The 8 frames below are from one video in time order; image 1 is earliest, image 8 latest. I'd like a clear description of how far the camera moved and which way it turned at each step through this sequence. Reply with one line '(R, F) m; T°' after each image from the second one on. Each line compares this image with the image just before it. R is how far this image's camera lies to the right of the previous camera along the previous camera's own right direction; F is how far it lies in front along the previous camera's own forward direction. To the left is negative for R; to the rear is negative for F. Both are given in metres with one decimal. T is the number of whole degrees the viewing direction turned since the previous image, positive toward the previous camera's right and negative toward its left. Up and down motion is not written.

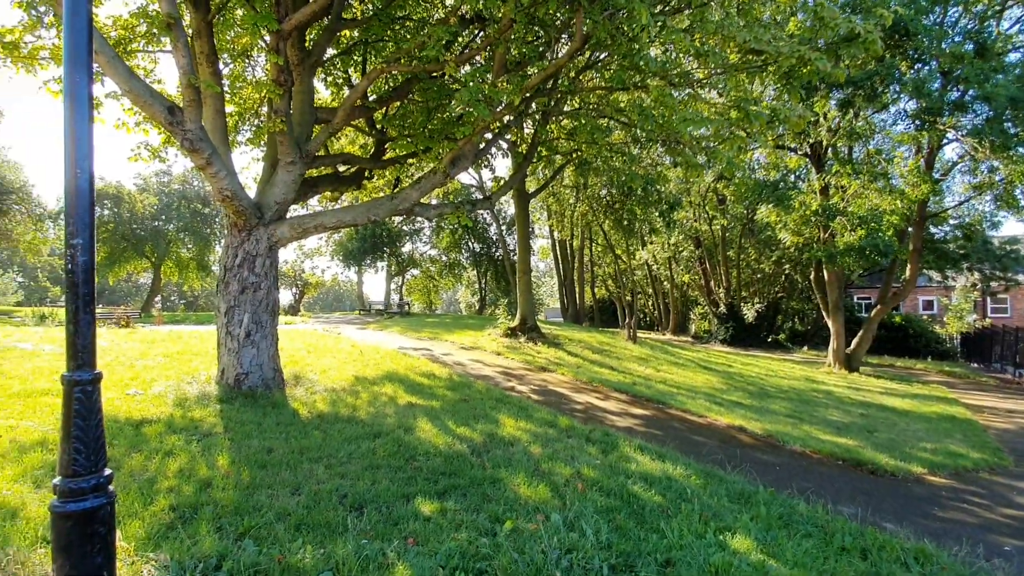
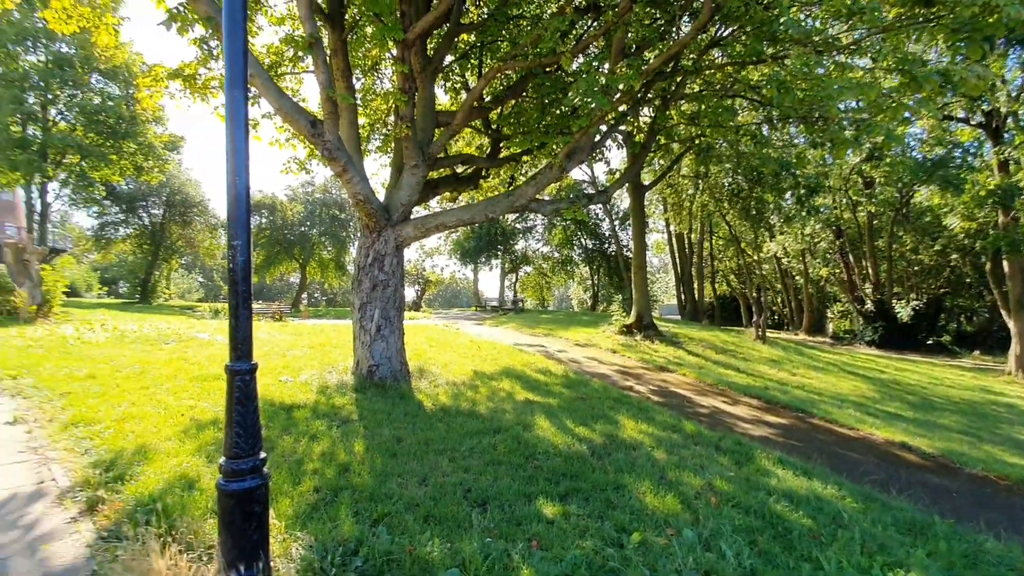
(-0.1, +0.1) m; -13°
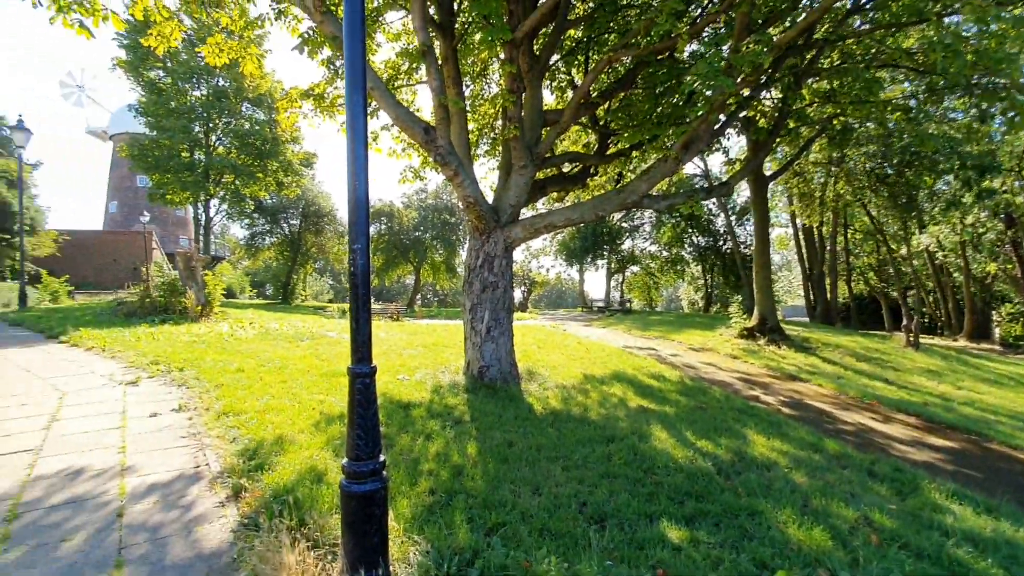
(-0.1, +0.2) m; -12°
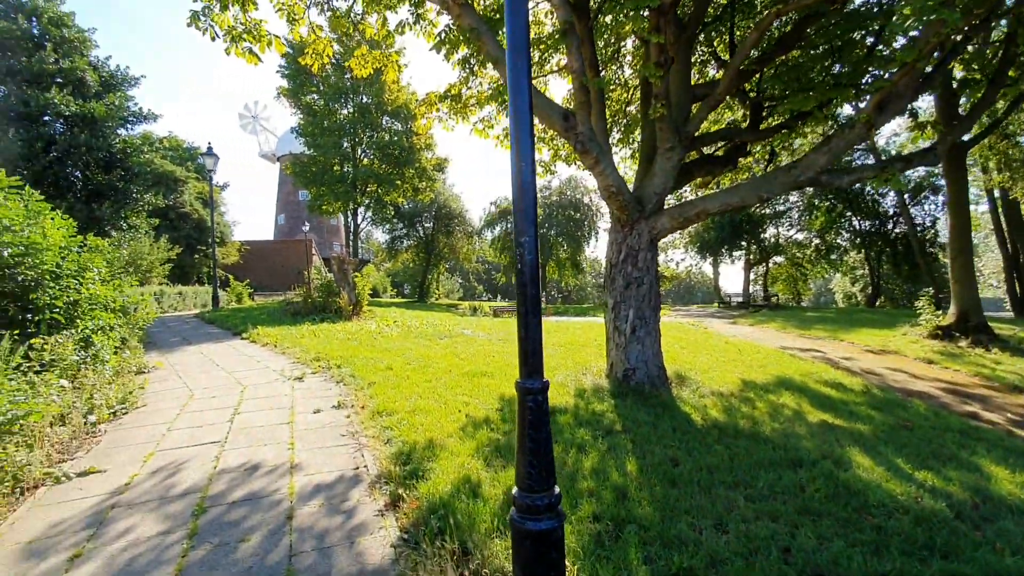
(-0.3, +0.3) m; -14°
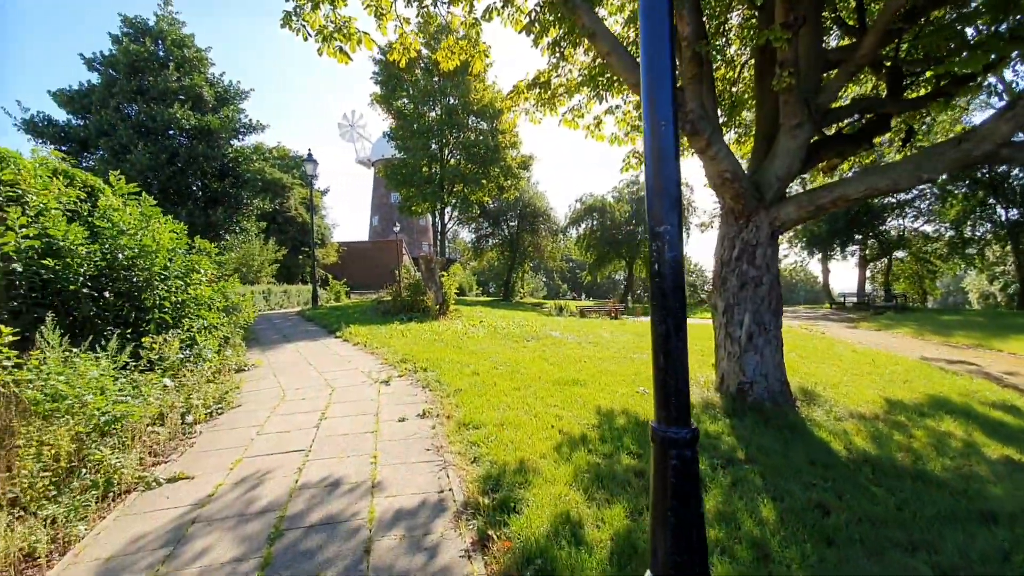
(-0.1, +0.5) m; -9°
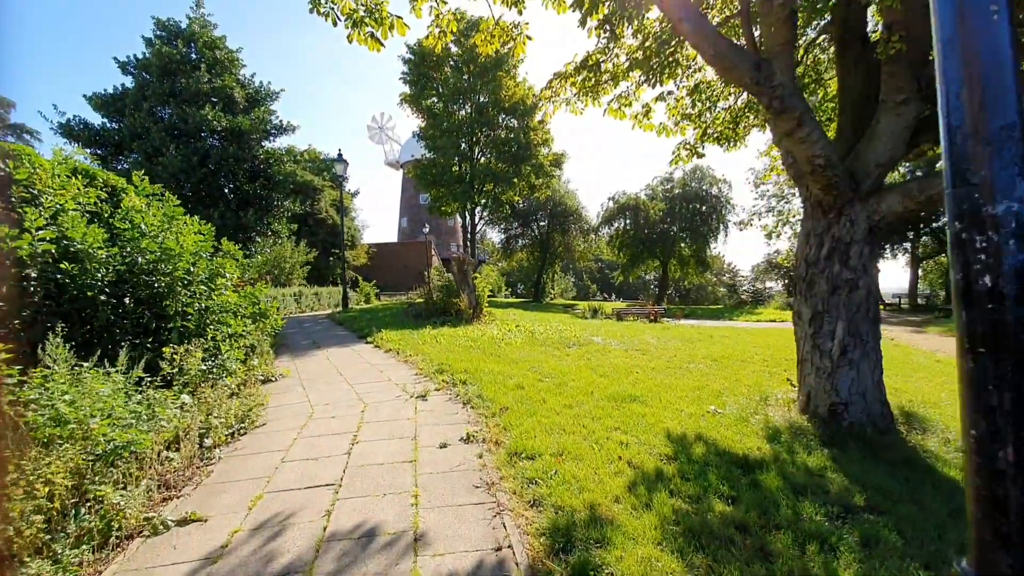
(-0.2, +0.6) m; -3°
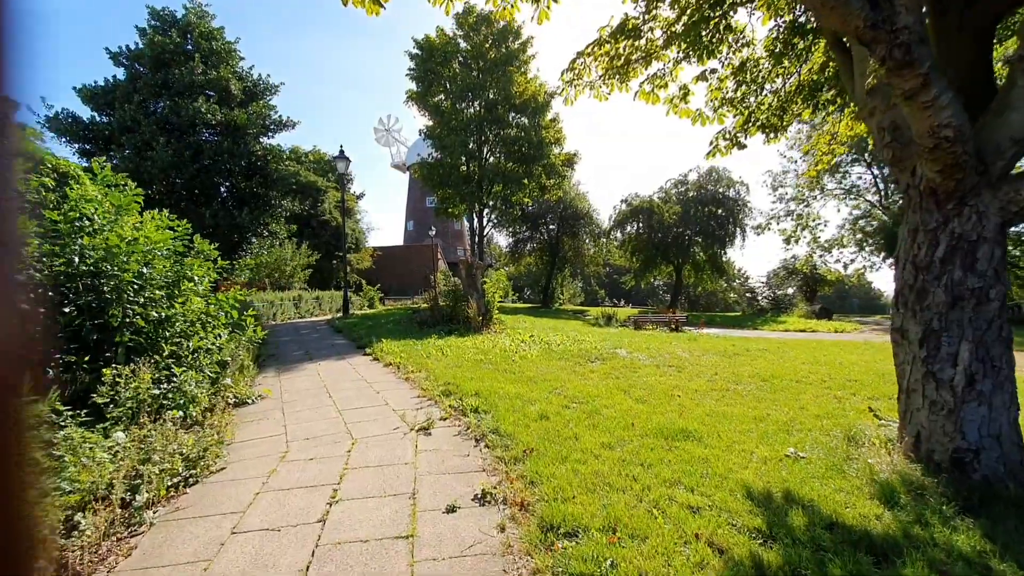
(-0.1, +0.9) m; -1°
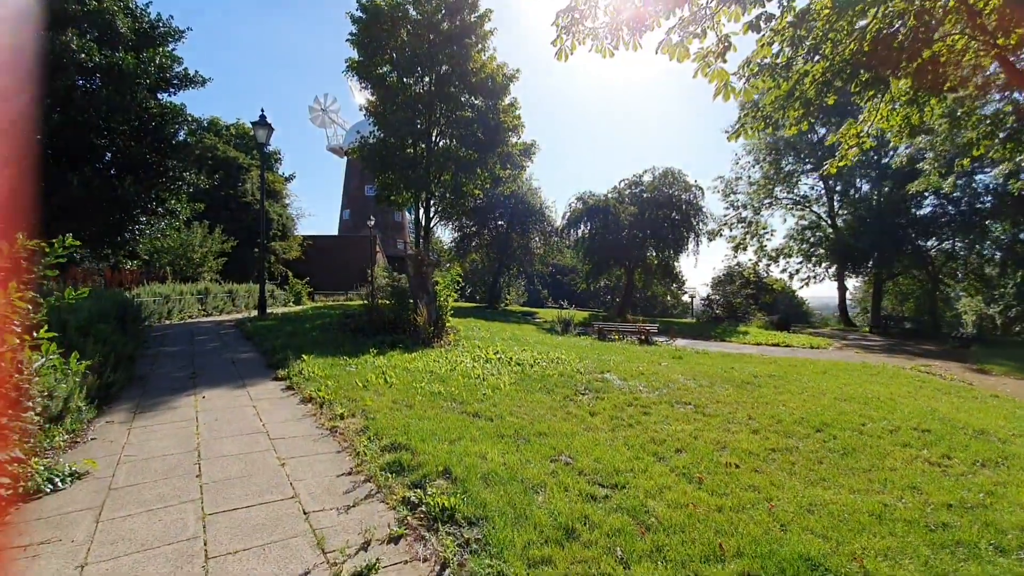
(-0.4, +1.9) m; +7°
